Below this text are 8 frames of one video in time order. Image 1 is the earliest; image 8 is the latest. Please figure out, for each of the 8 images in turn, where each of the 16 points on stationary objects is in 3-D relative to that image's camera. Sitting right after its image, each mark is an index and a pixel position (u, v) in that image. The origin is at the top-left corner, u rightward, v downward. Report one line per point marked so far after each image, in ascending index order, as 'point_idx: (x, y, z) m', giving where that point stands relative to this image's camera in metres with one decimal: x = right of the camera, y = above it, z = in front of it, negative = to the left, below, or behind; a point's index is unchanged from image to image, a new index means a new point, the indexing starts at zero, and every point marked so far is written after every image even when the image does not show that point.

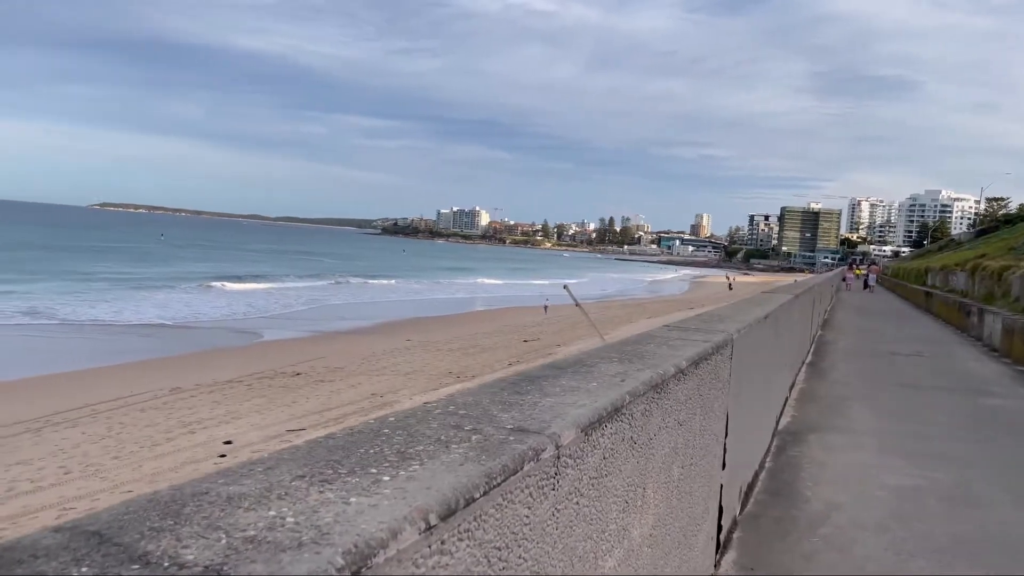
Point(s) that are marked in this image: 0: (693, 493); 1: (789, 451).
0: (+0.7, -0.8, +3.1) m
1: (+2.2, -1.3, +6.4) m
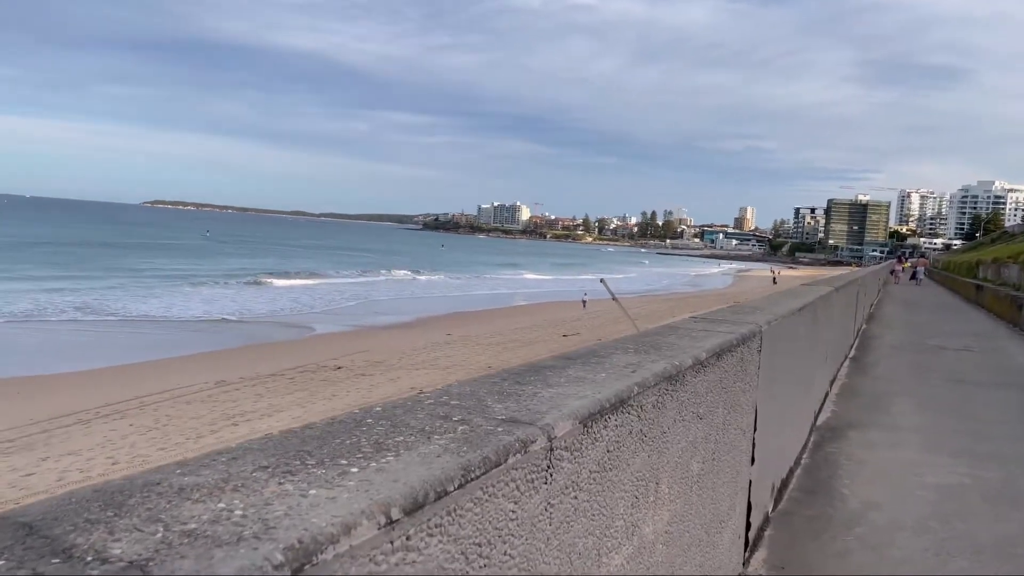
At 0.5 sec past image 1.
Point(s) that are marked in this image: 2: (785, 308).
0: (+0.8, -0.7, +3.0) m
1: (+2.5, -1.2, +6.2) m
2: (+1.9, -0.1, +5.5) m
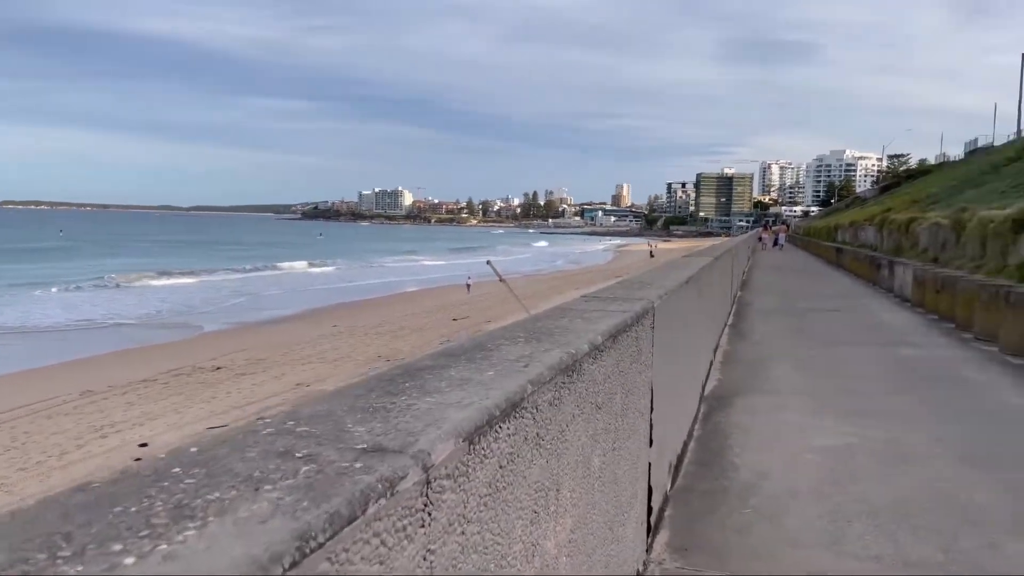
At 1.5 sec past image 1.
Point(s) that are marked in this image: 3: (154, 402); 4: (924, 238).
0: (+0.4, -0.7, +2.8) m
1: (+1.6, -1.0, +6.2) m
2: (+1.1, +0.1, +5.4) m
3: (-8.7, -2.8, +19.4) m
4: (+9.3, +1.1, +18.0) m
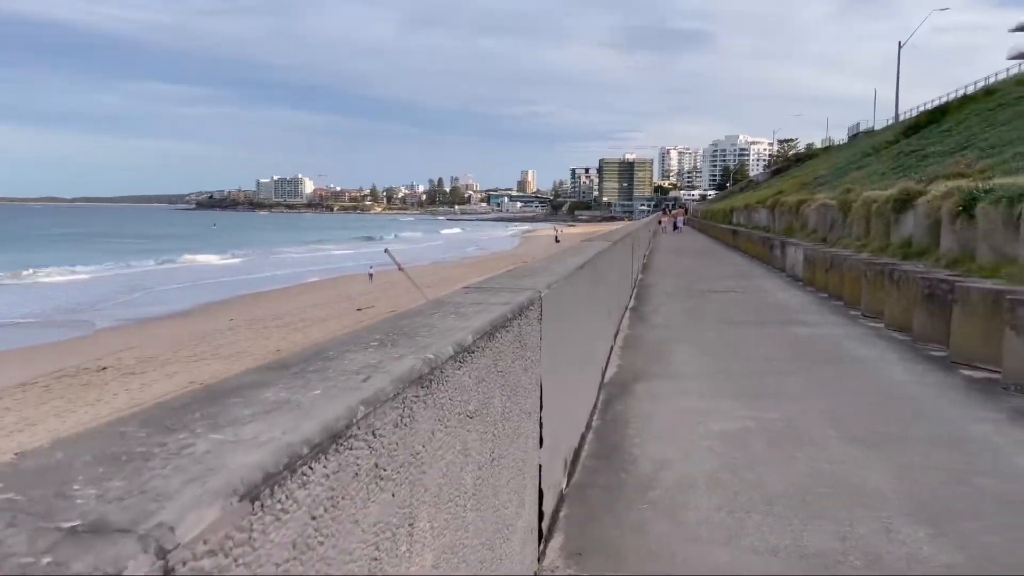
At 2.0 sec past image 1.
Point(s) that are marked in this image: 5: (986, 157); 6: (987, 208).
0: (0.0, -0.6, +2.5) m
1: (+0.8, -0.9, +6.1) m
2: (+0.4, +0.1, +5.2) m
3: (-10.9, -2.7, +18.0) m
4: (+7.0, +1.6, +18.6) m
5: (+10.0, +2.8, +16.8) m
6: (+5.1, +0.9, +8.6) m
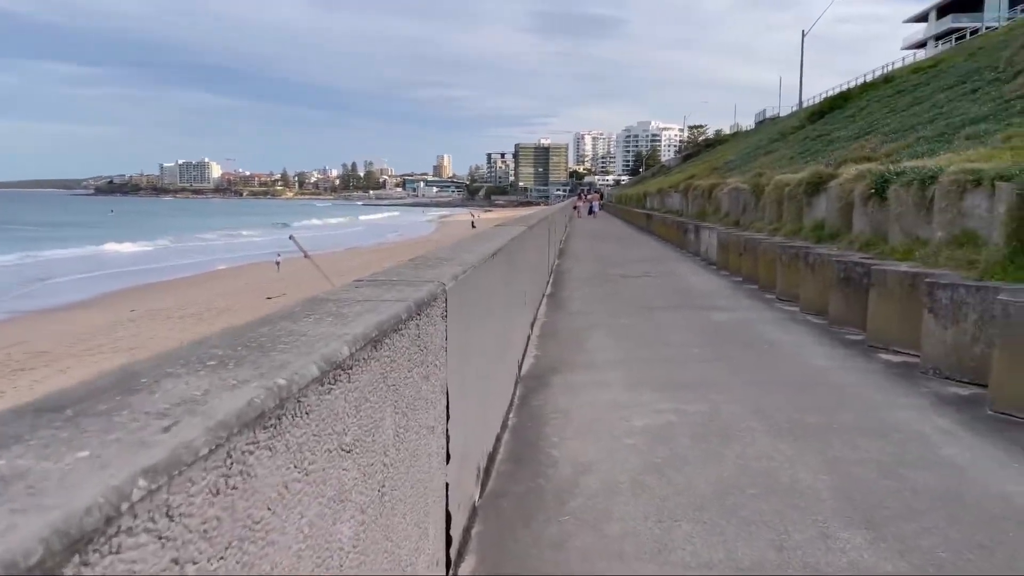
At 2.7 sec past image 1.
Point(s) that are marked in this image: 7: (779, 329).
0: (-0.3, -0.6, +2.0) m
1: (+0.2, -0.8, +5.7) m
2: (-0.2, +0.2, +4.7) m
3: (-12.7, -2.6, +16.4) m
4: (+5.0, +2.0, +18.7) m
5: (+8.1, +3.2, +17.3) m
6: (+4.2, +1.1, +8.6) m
7: (+2.8, -0.4, +8.4) m
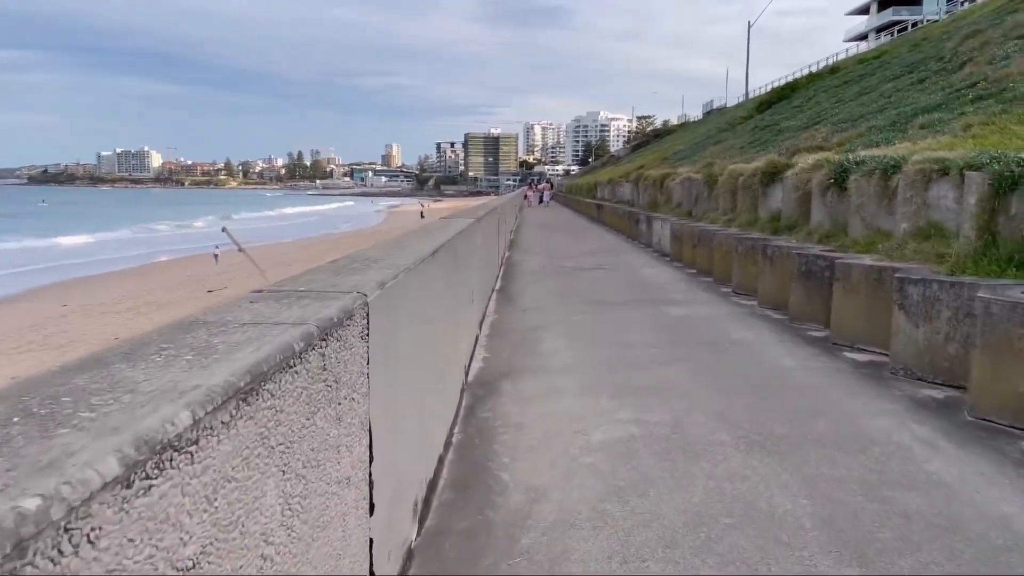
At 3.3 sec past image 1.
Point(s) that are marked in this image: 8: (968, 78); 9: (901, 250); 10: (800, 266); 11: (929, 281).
0: (-0.4, -0.7, +1.5) m
1: (-0.2, -0.8, +5.2) m
2: (-0.5, +0.2, +4.2) m
3: (-13.7, -2.5, +15.0) m
4: (+3.8, +2.2, +18.5) m
5: (+7.0, +3.4, +17.2) m
6: (+3.6, +1.1, +8.3) m
7: (+2.3, -0.4, +8.0) m
8: (+9.3, +4.3, +16.3) m
9: (+3.4, +0.3, +7.0) m
10: (+2.8, +0.2, +7.9) m
11: (+2.9, 0.0, +5.6) m
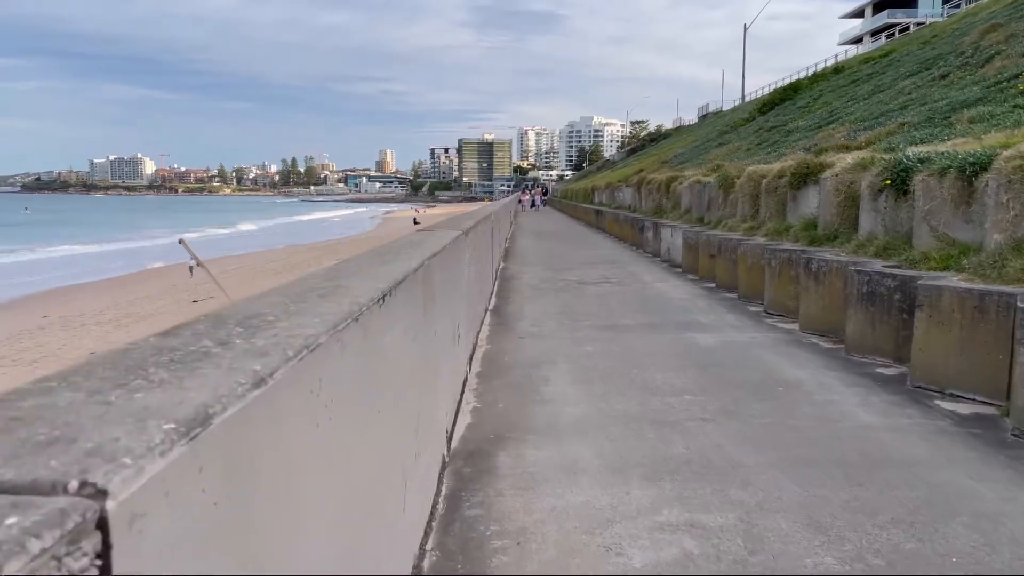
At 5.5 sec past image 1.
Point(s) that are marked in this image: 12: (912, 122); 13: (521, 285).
0: (-0.4, -0.8, 0.0) m
1: (-0.2, -1.0, +3.7) m
2: (-0.5, 0.0, +2.7) m
3: (-13.8, -2.9, +13.5) m
4: (+3.7, +1.9, +17.0) m
5: (+6.9, +3.1, +15.7) m
6: (+3.6, +0.9, +6.8) m
7: (+2.2, -0.6, +6.5) m
8: (+9.2, +4.1, +14.9) m
9: (+3.4, +0.1, +5.5) m
10: (+2.8, 0.0, +6.4) m
11: (+2.9, -0.1, +4.1) m
12: (+6.8, +2.8, +13.5) m
13: (+0.1, 0.0, +11.7) m
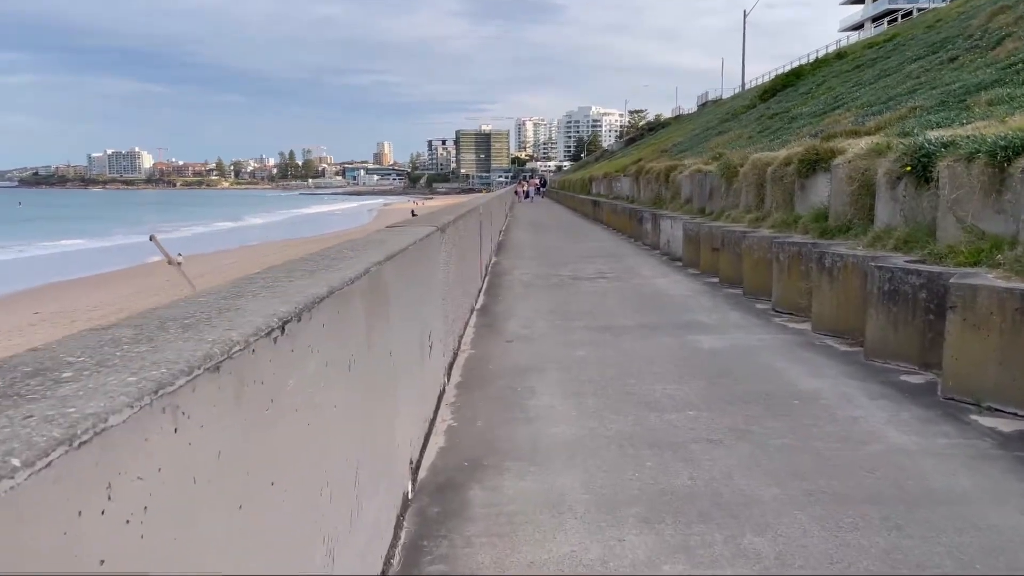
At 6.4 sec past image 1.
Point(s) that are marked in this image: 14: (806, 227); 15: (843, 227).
0: (-0.5, -0.9, -0.6) m
1: (-0.3, -1.0, +3.1) m
2: (-0.6, -0.1, +2.1) m
3: (-13.9, -2.9, +12.9) m
4: (+3.6, +2.1, +16.4) m
5: (+6.8, +3.3, +15.1) m
6: (+3.4, +1.0, +6.2) m
7: (+2.1, -0.6, +5.9) m
8: (+9.1, +4.2, +14.3) m
9: (+3.3, +0.1, +4.9) m
10: (+2.7, 0.0, +5.8) m
11: (+2.8, -0.2, +3.5) m
12: (+6.6, +2.9, +12.8) m
13: (0.0, +0.1, +11.1) m
14: (+3.2, +0.7, +8.8) m
15: (+3.4, +0.6, +8.1) m
